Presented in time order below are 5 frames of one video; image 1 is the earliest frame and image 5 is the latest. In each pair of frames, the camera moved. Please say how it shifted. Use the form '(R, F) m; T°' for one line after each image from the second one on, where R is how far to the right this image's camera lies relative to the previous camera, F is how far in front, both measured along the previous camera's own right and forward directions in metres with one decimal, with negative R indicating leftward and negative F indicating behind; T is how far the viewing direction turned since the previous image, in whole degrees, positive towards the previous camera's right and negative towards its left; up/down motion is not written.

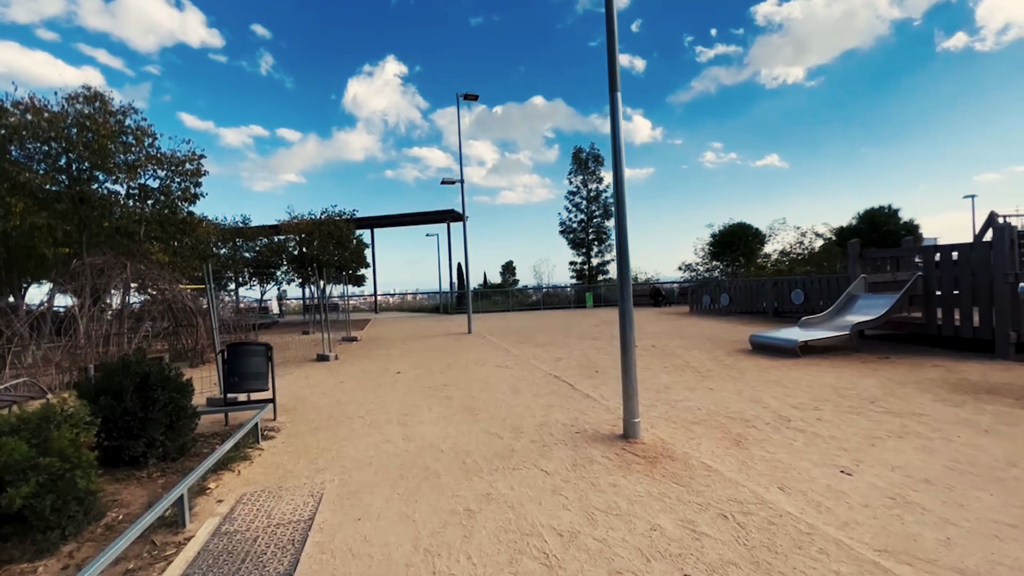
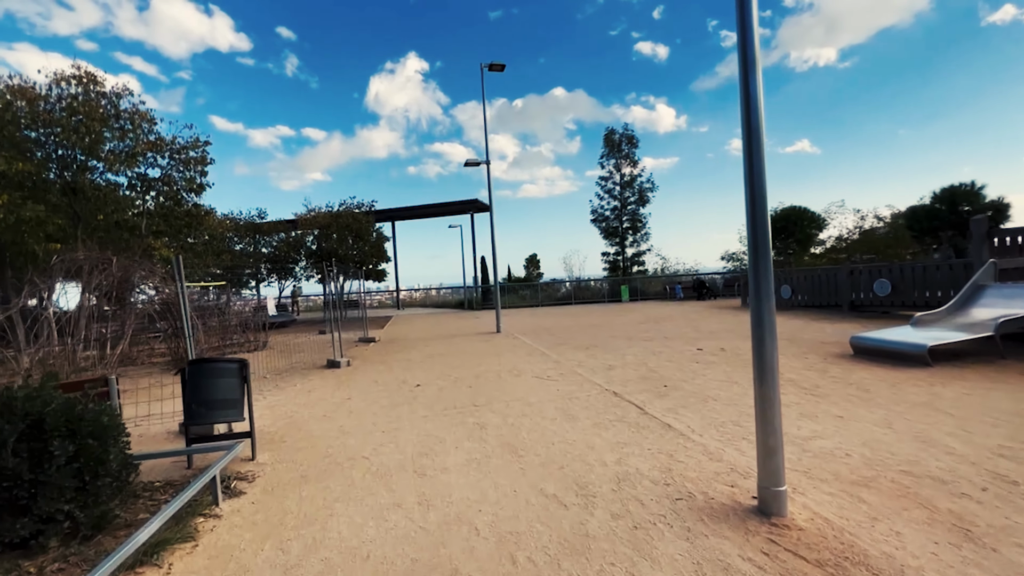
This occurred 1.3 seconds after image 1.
(-0.3, +1.6) m; -3°
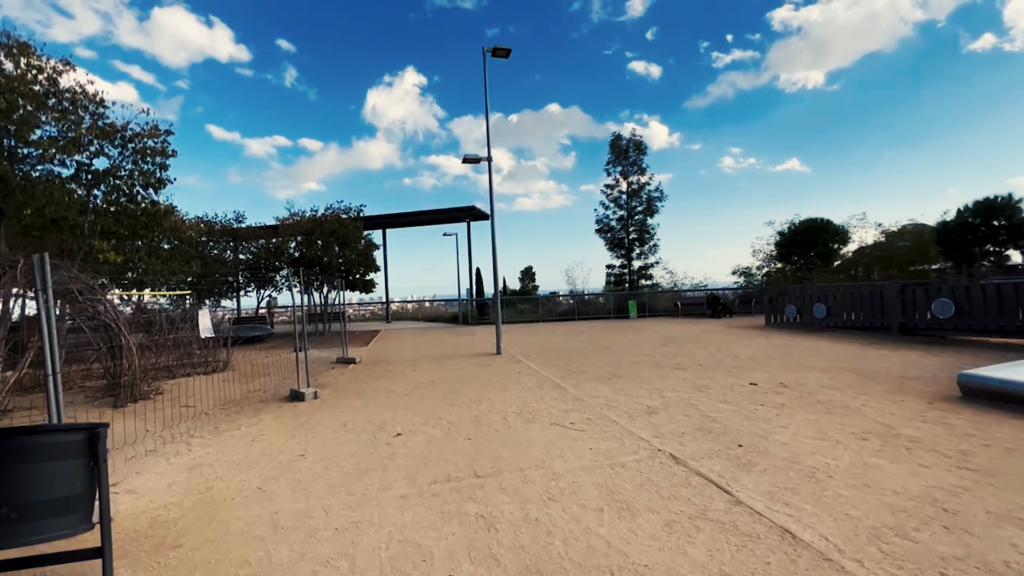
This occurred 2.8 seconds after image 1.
(-0.3, +1.8) m; +1°
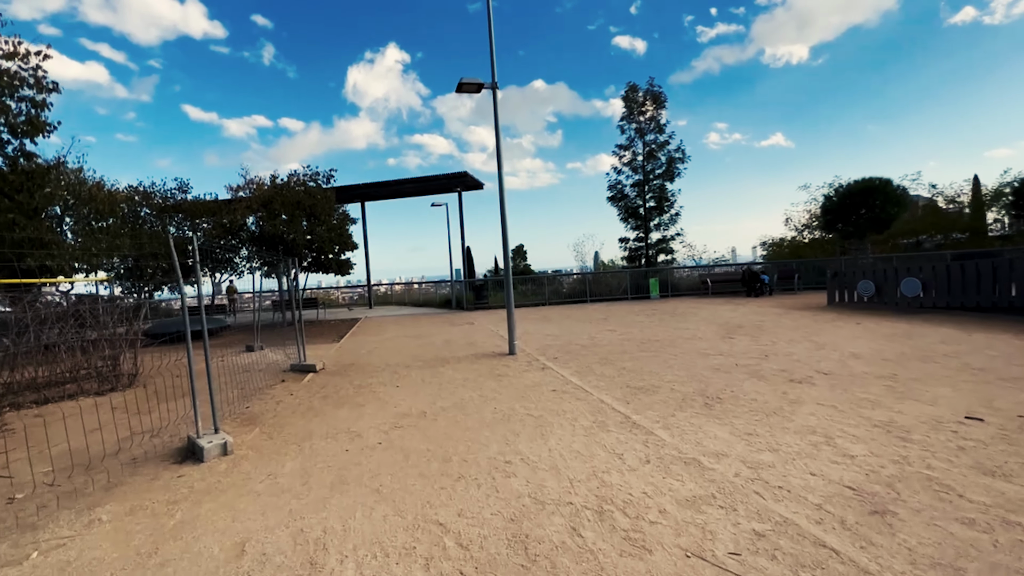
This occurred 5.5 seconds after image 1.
(-0.5, +3.2) m; +1°
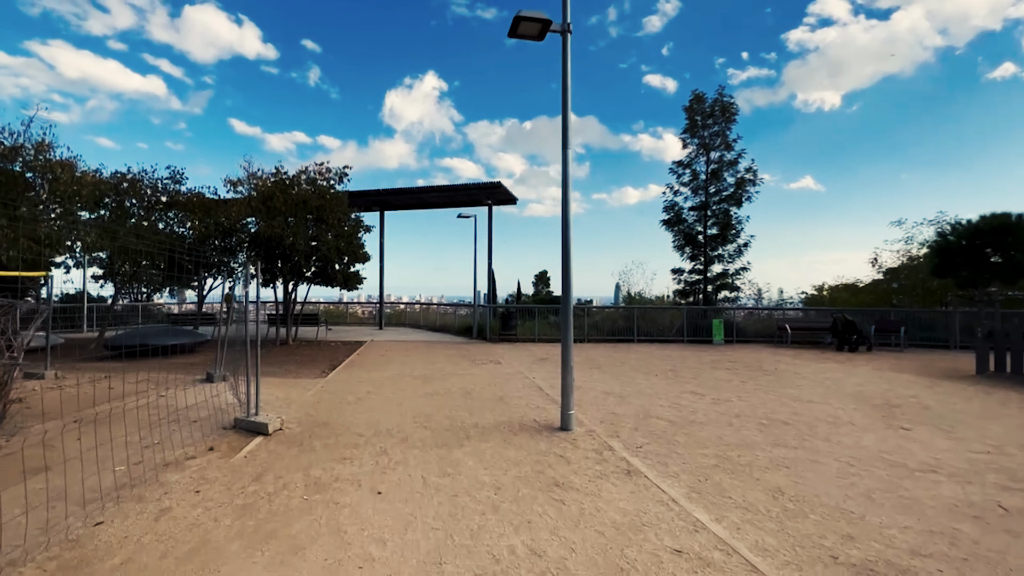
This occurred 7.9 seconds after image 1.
(-0.6, +3.0) m; -2°
